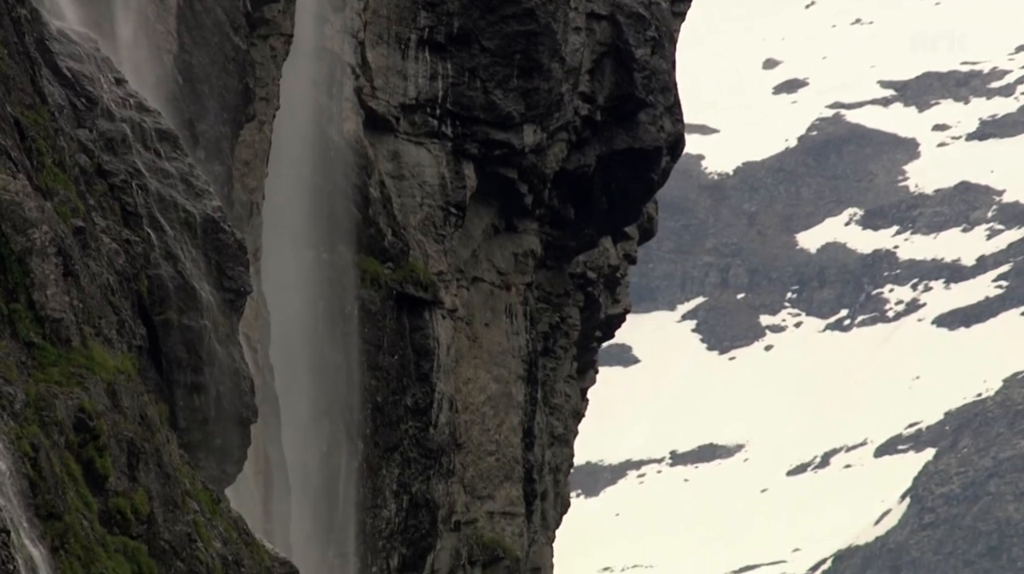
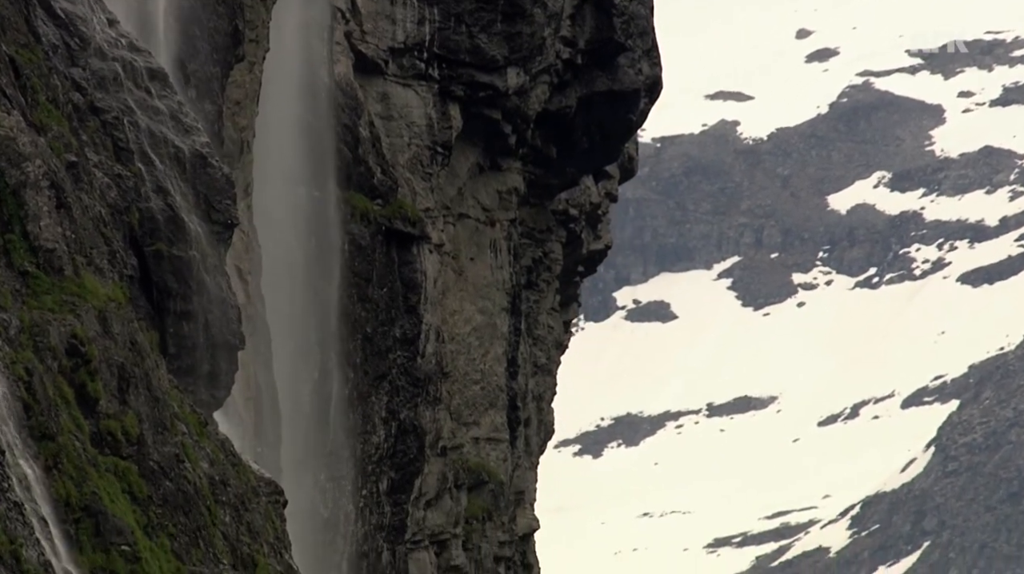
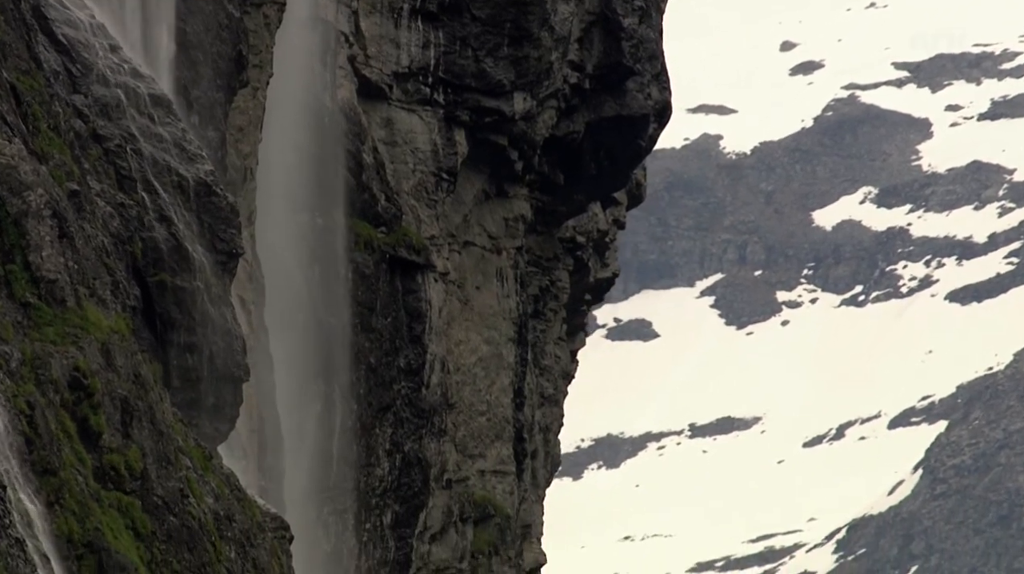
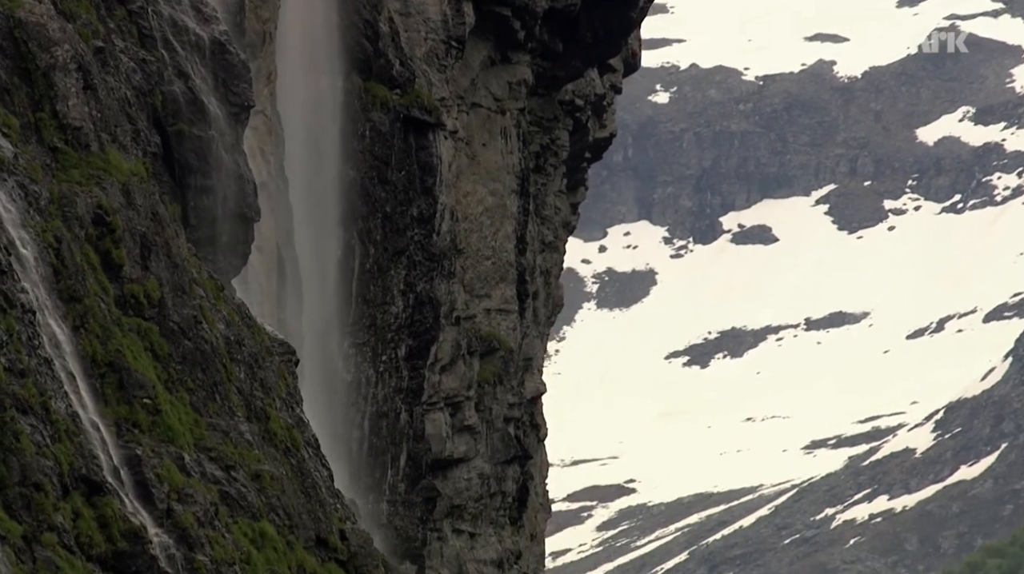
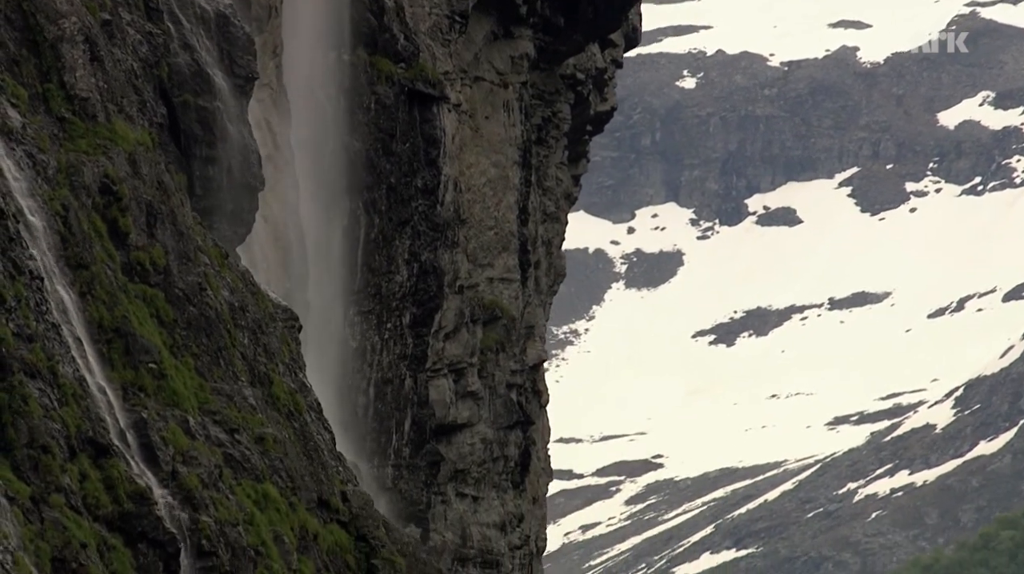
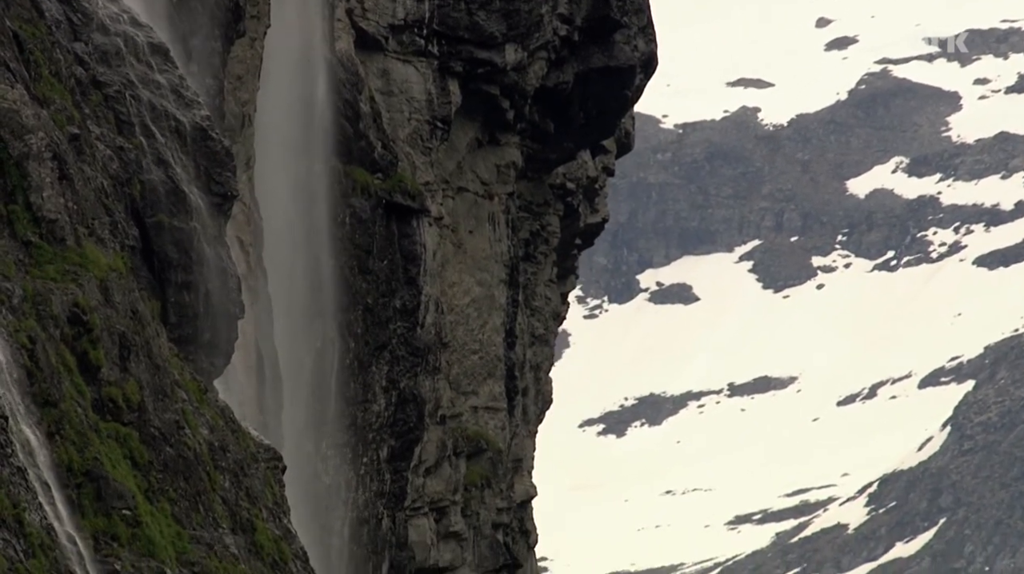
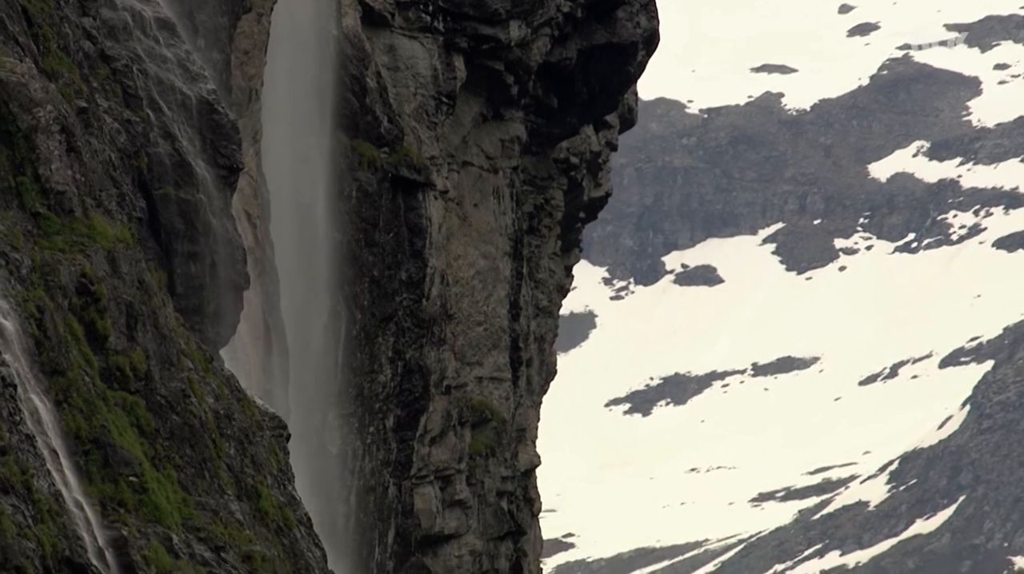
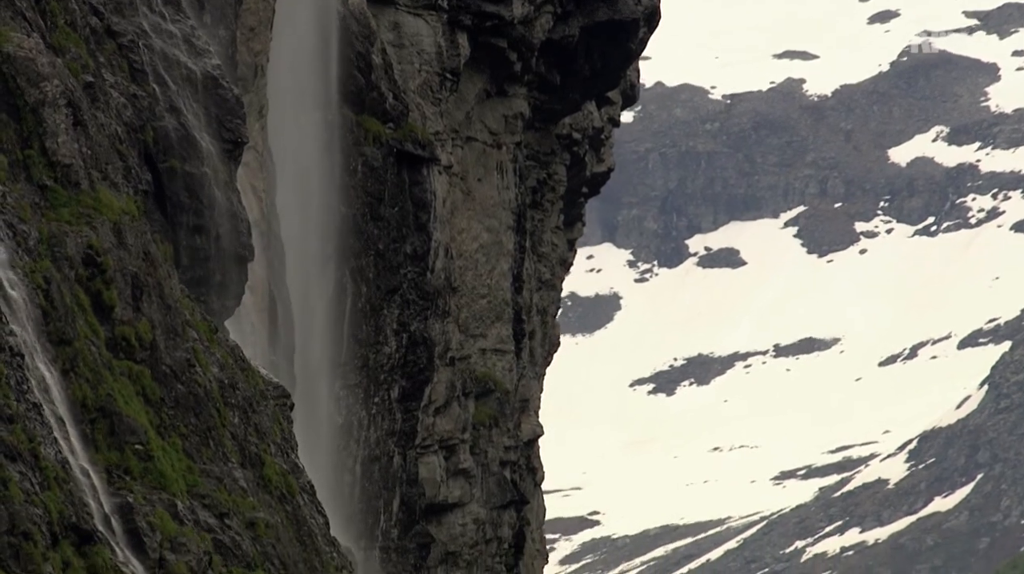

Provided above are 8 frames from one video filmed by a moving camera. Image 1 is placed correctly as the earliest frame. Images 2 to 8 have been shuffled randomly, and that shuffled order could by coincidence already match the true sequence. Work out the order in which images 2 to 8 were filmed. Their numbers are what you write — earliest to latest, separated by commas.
3, 2, 6, 7, 8, 4, 5
